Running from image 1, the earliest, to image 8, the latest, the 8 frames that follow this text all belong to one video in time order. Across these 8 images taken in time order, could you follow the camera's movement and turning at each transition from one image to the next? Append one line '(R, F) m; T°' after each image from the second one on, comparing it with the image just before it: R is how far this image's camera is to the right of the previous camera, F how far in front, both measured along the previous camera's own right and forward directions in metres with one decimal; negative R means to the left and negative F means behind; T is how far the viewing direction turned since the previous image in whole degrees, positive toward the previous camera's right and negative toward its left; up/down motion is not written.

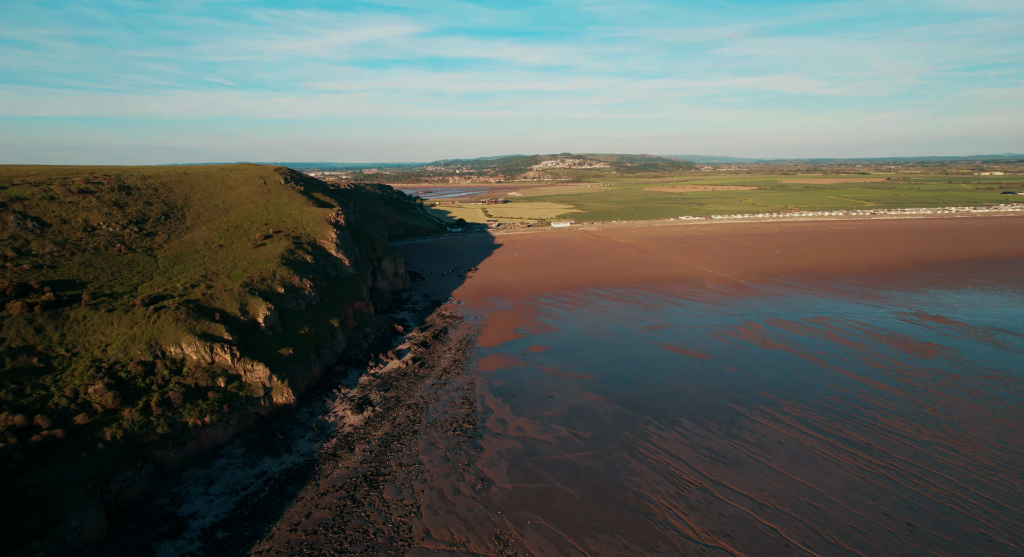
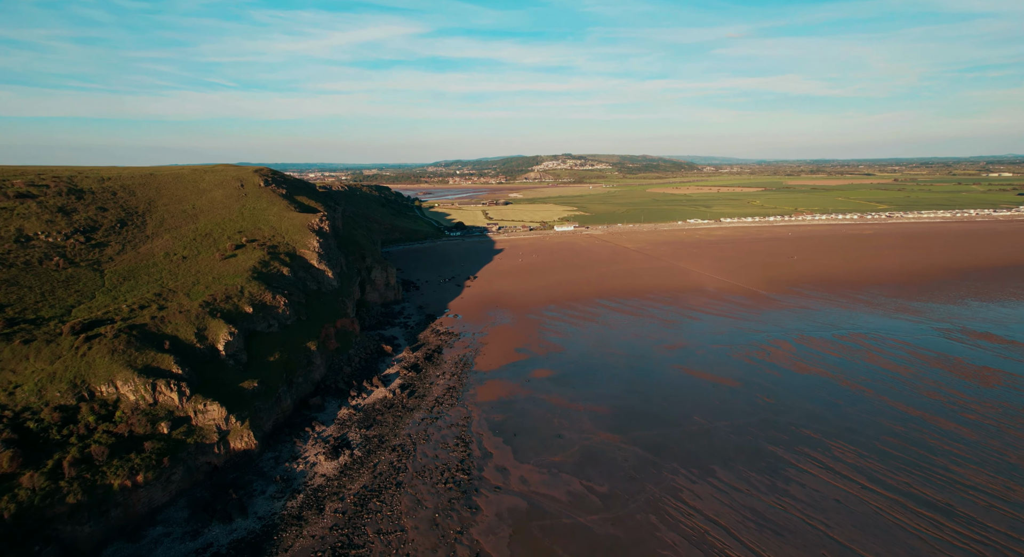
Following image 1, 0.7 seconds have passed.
(-0.1, +4.2) m; 0°
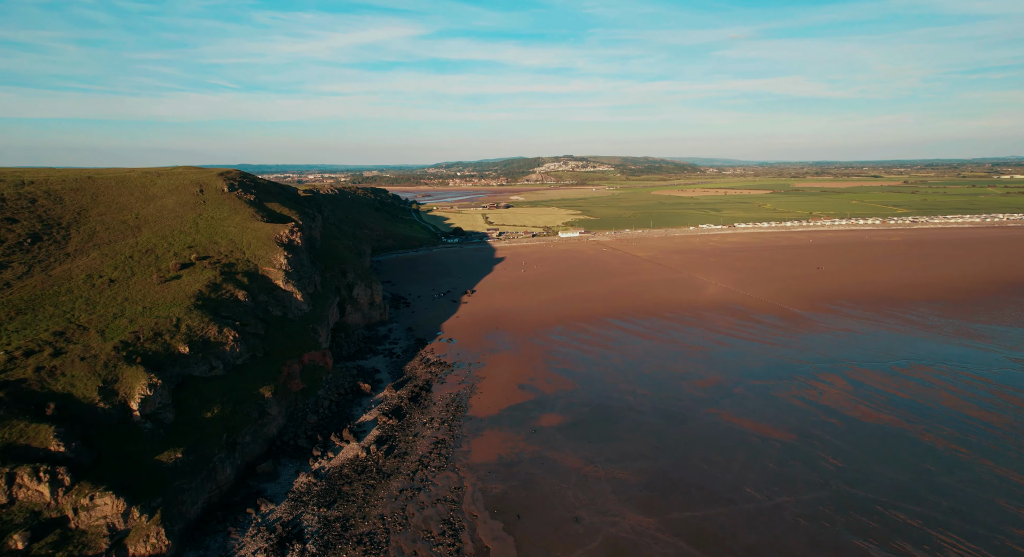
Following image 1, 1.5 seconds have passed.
(-0.1, +5.9) m; 0°
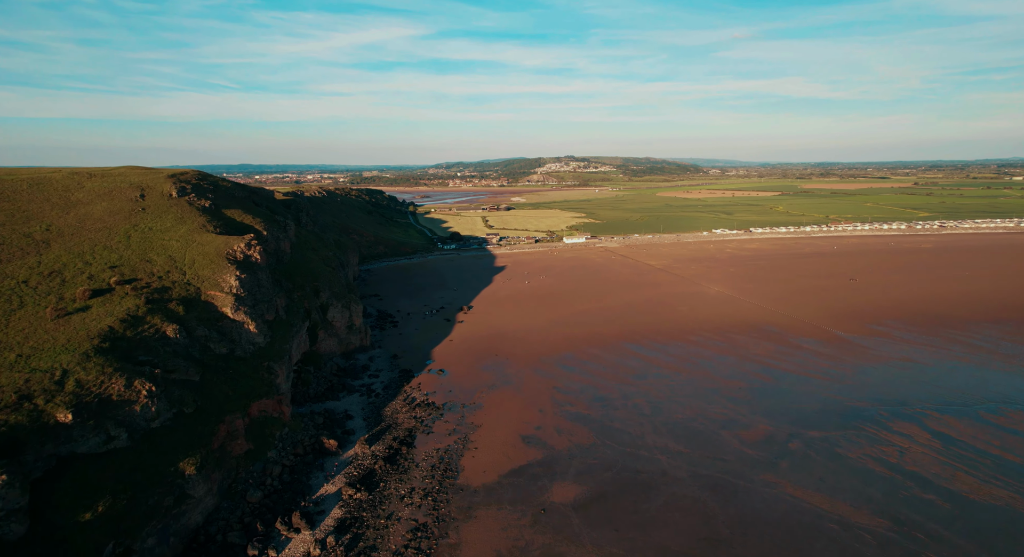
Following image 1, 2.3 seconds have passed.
(-0.1, +6.1) m; 0°
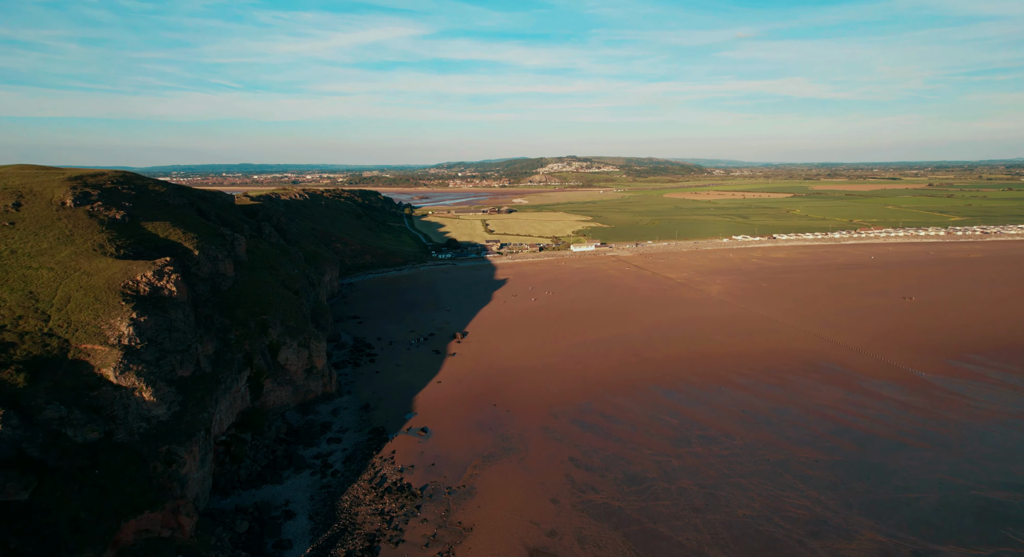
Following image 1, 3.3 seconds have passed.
(-0.1, +7.8) m; 0°
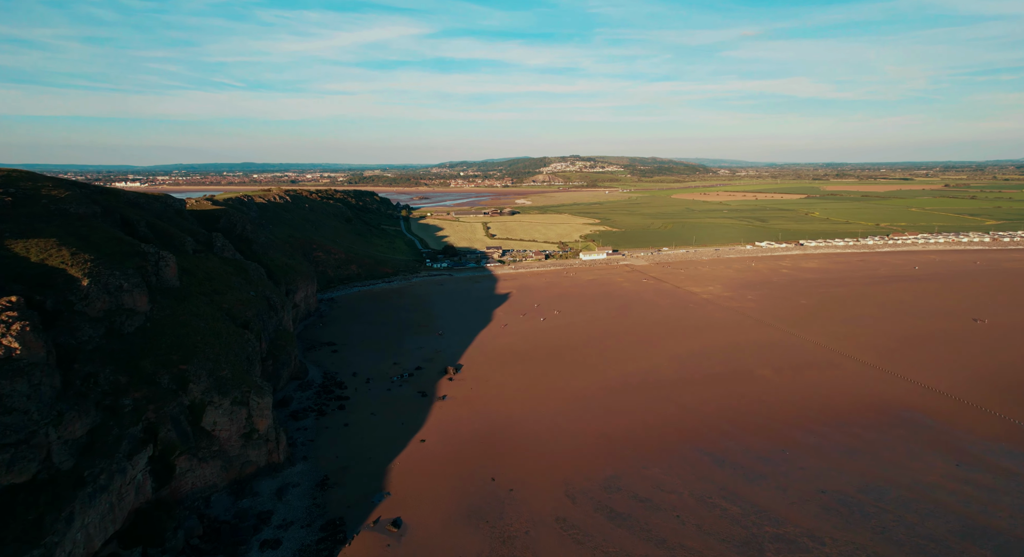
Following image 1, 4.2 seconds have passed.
(-0.1, +7.2) m; 0°
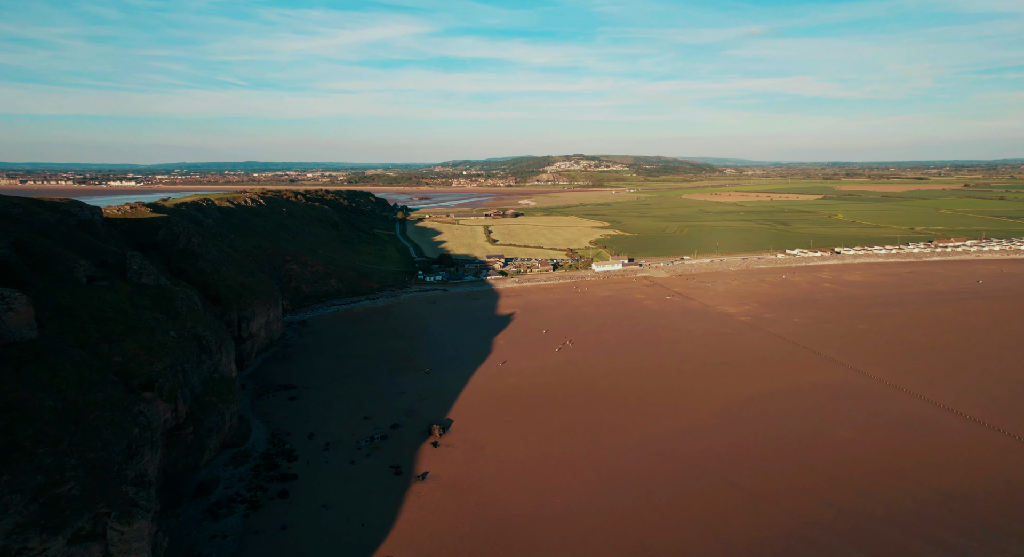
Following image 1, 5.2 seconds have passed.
(-0.1, +8.0) m; 0°
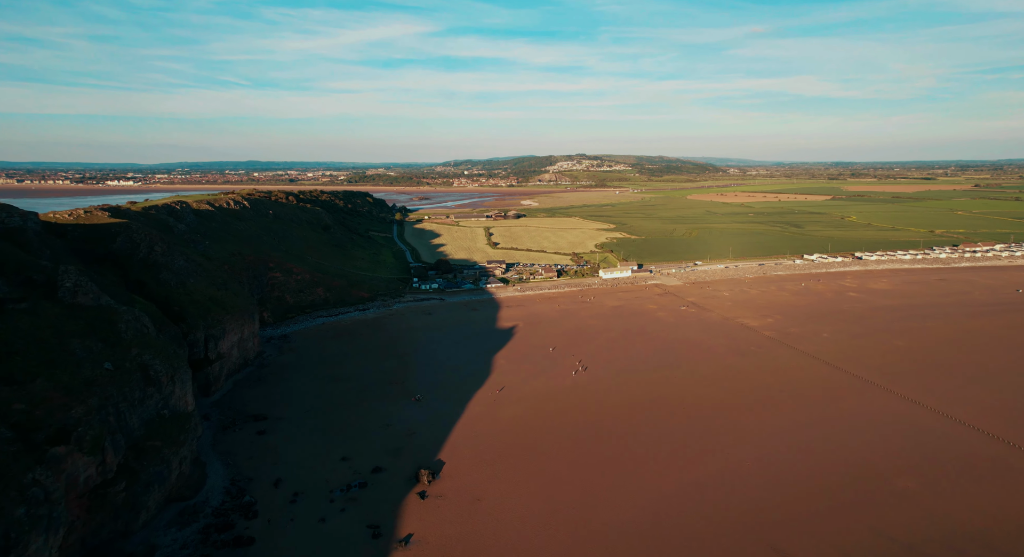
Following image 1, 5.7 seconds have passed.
(0.0, +4.0) m; 0°
